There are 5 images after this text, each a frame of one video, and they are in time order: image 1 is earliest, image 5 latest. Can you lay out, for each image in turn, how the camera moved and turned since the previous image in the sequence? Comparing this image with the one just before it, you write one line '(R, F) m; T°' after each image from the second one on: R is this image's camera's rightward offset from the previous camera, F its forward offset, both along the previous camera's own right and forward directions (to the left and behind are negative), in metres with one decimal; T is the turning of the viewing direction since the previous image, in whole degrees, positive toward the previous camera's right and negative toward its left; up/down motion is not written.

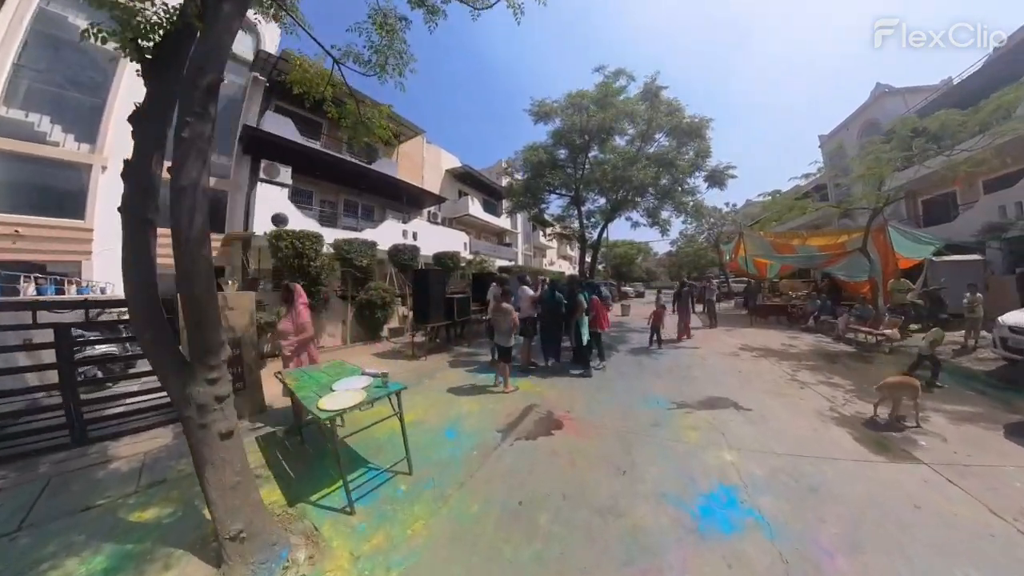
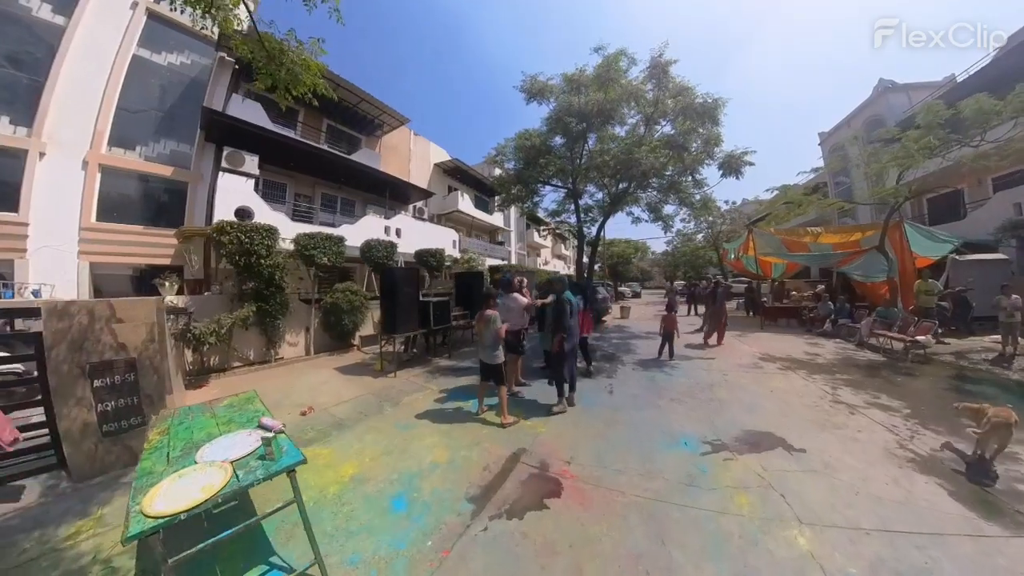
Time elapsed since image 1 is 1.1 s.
(+0.1, +1.0) m; +1°
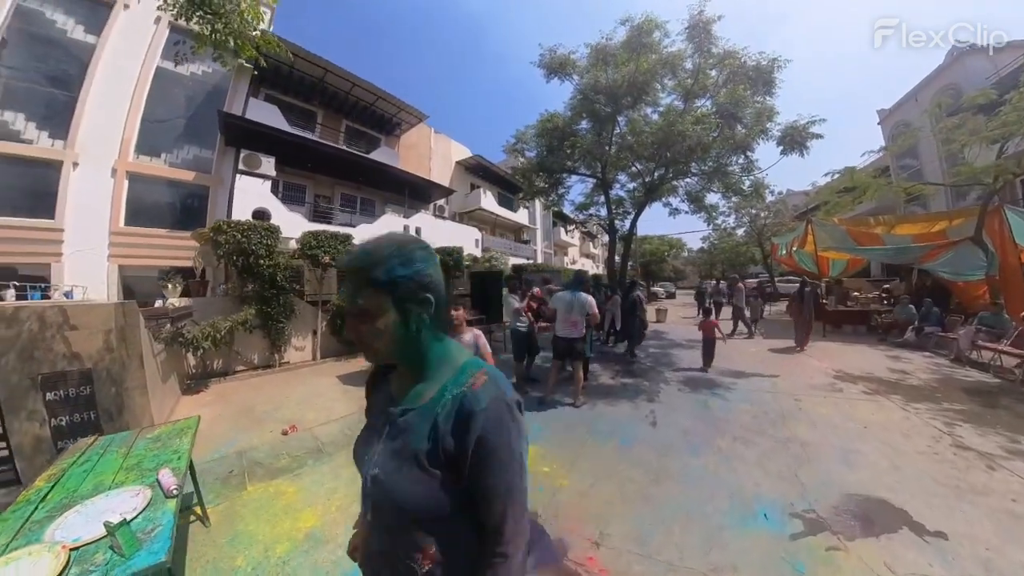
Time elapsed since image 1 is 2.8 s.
(+0.1, +0.8) m; -5°
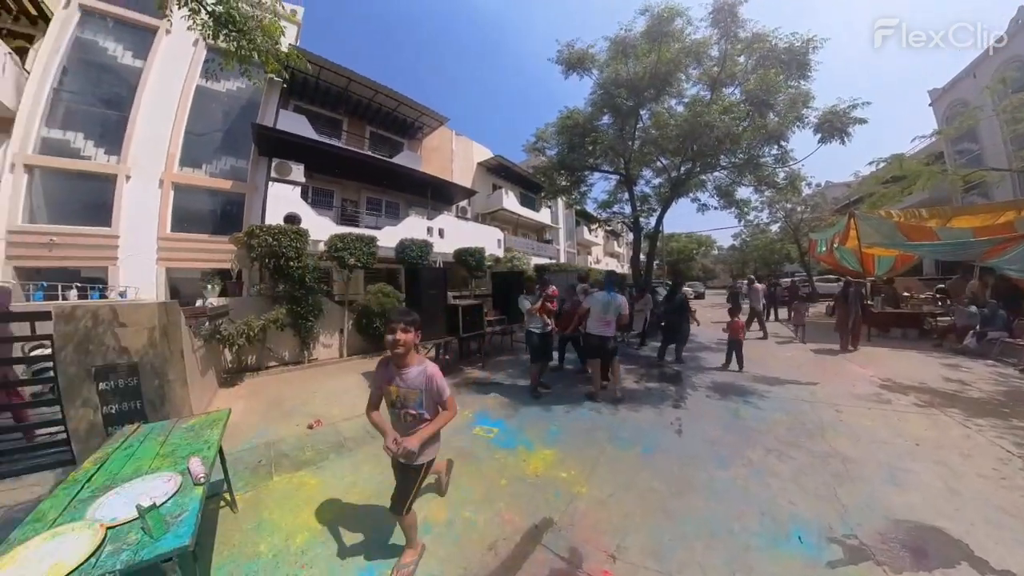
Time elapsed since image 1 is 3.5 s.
(0.0, +0.1) m; -4°
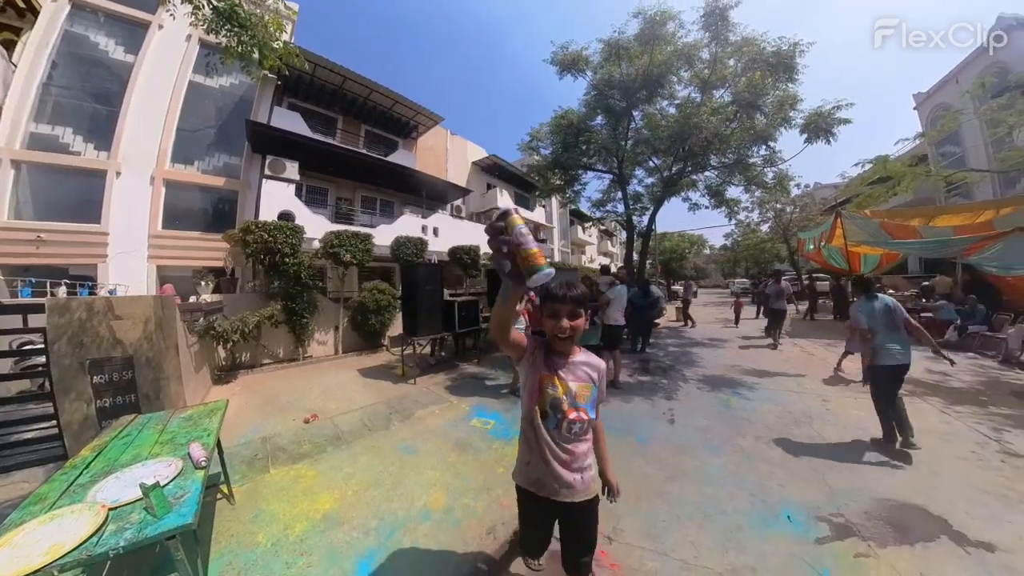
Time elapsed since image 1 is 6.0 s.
(0.0, -0.1) m; +1°
